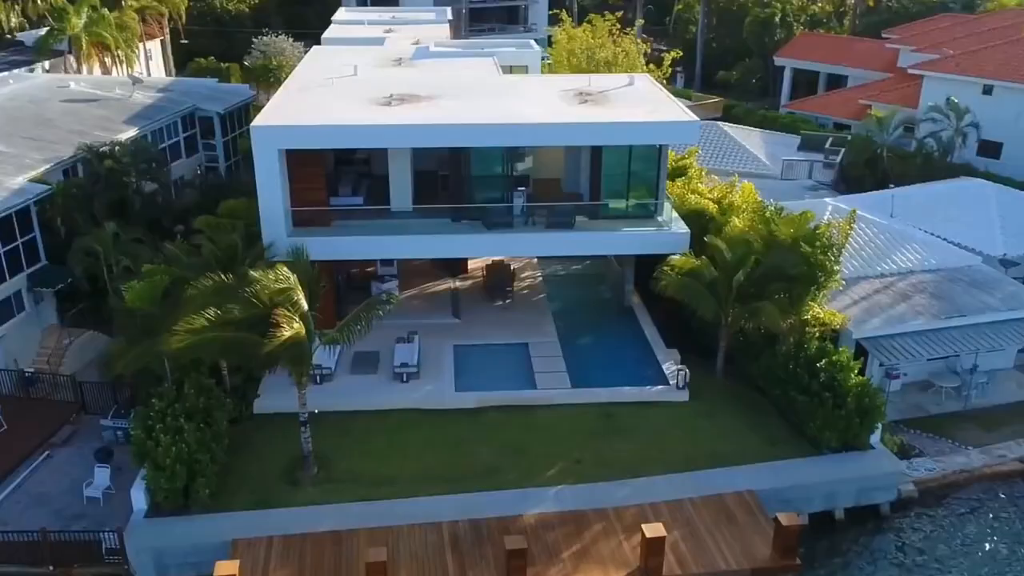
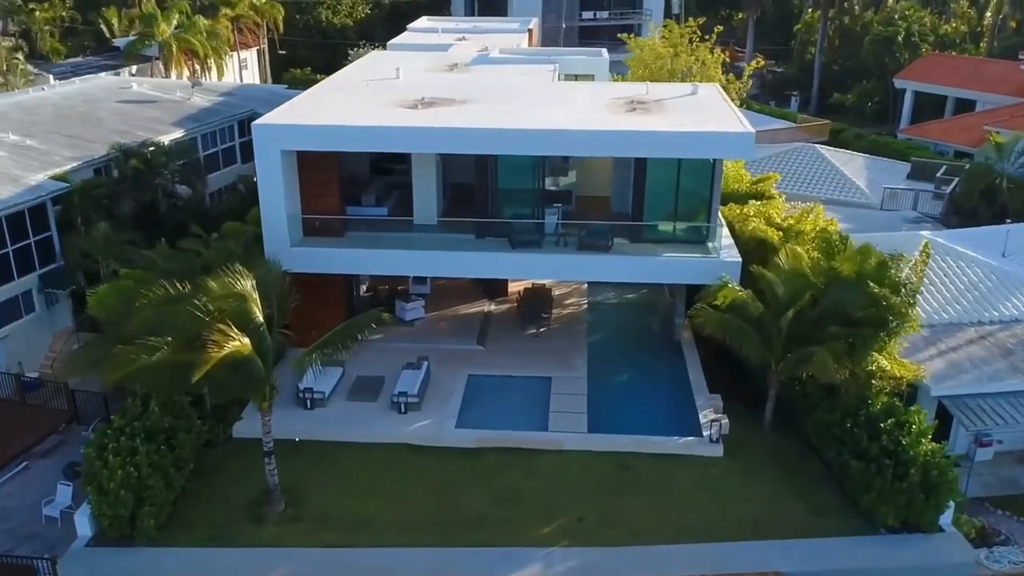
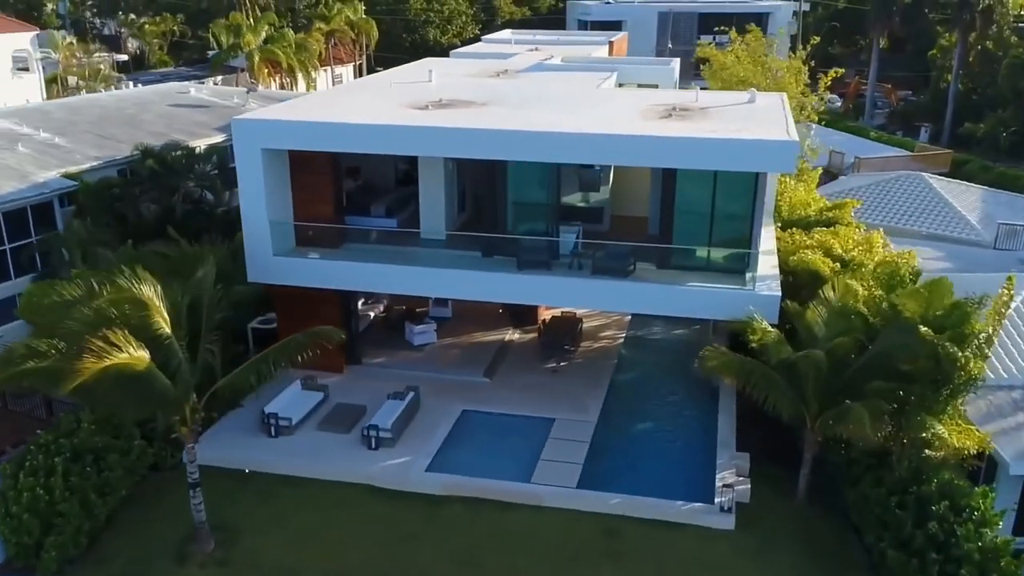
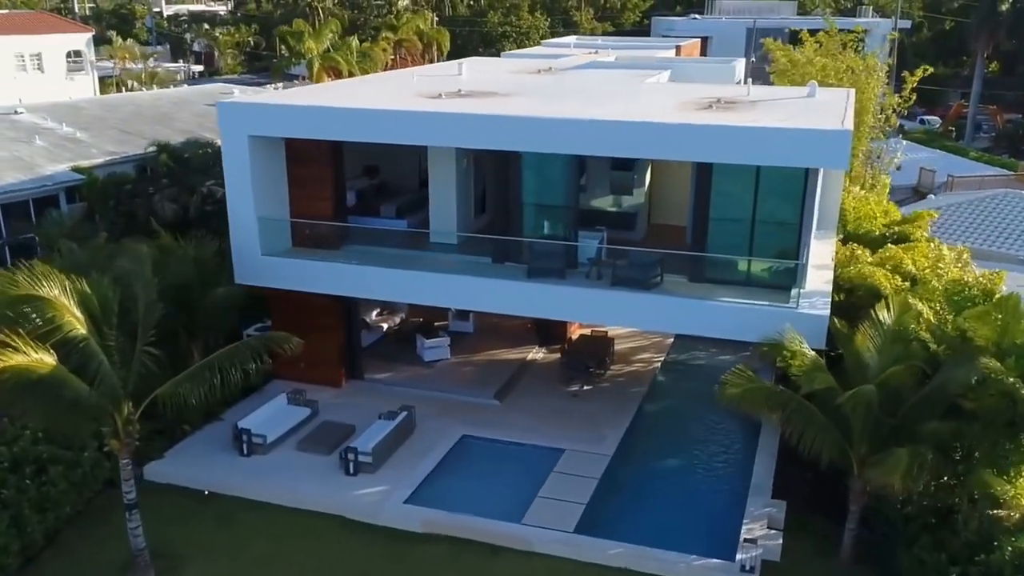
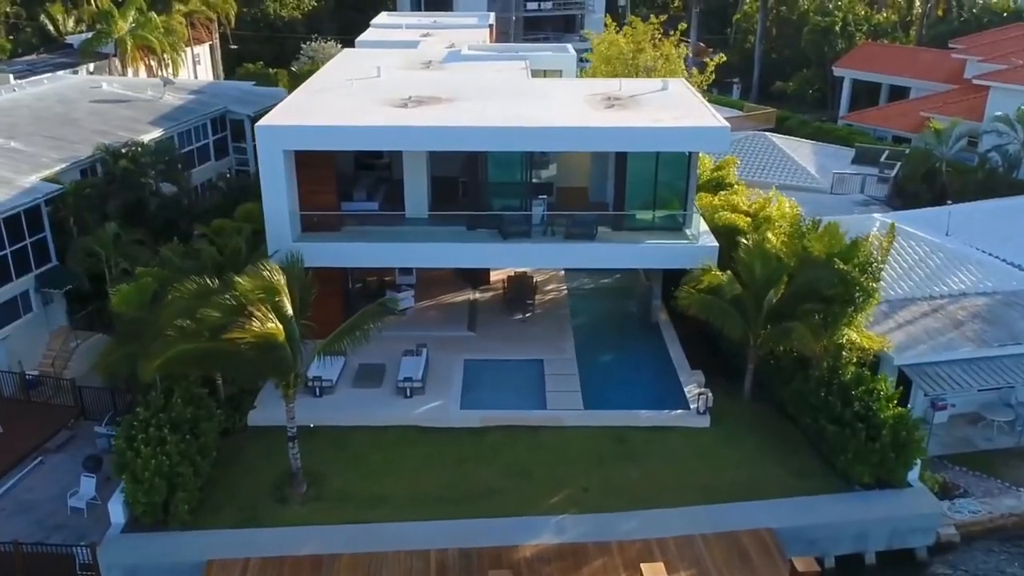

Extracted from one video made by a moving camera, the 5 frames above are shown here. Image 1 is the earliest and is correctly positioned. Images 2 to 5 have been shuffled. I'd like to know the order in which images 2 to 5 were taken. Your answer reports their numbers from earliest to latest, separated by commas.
5, 2, 3, 4
